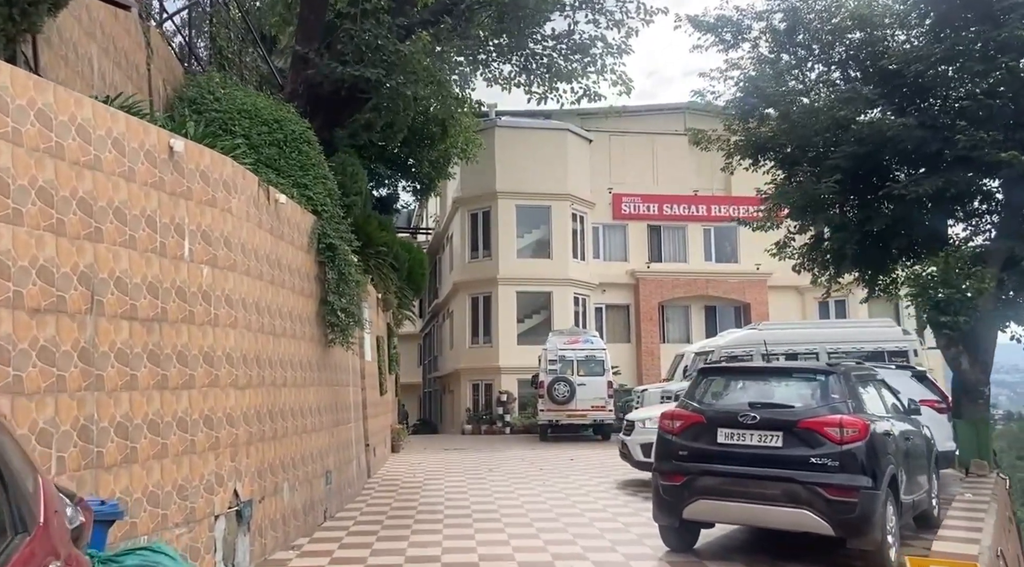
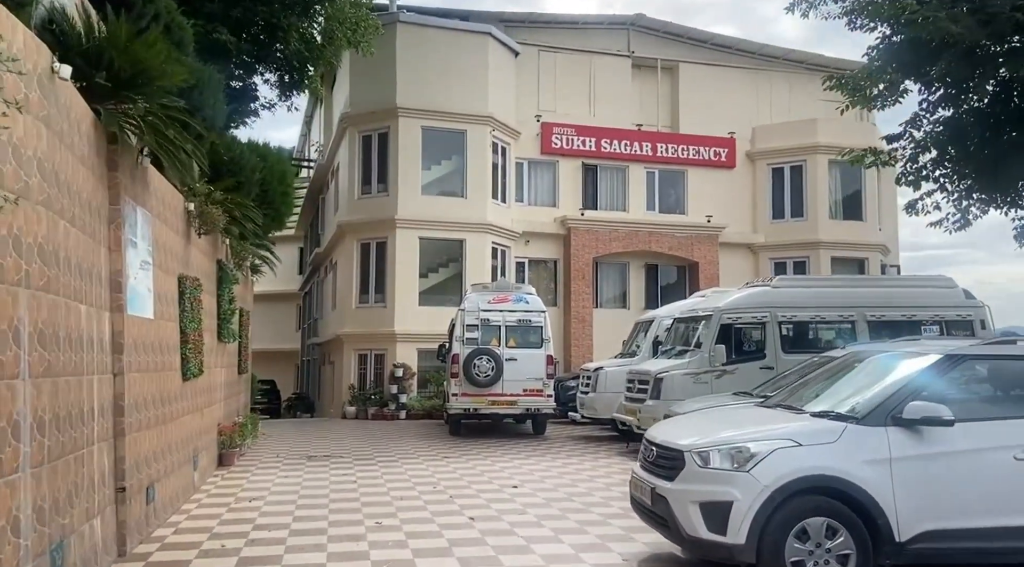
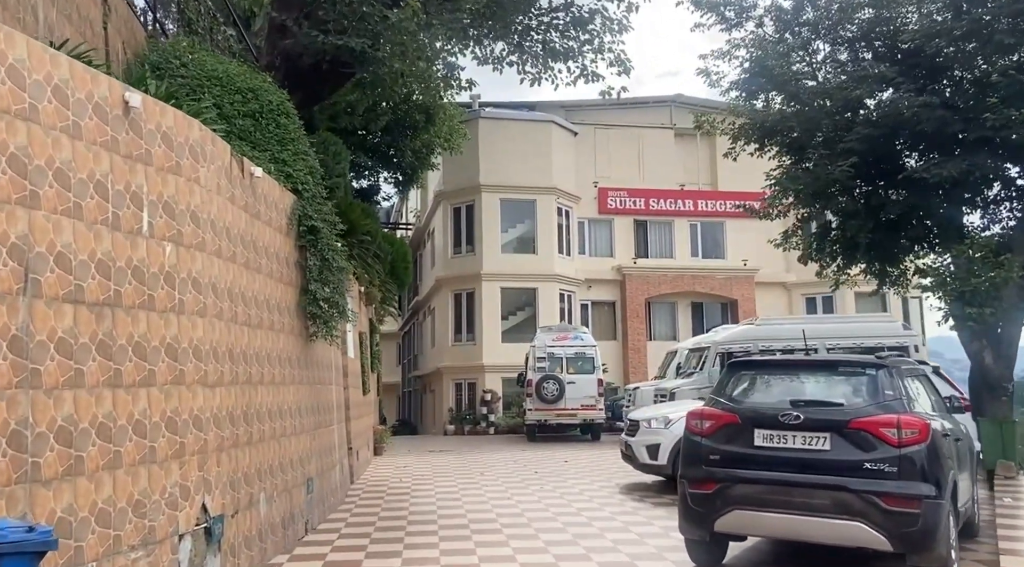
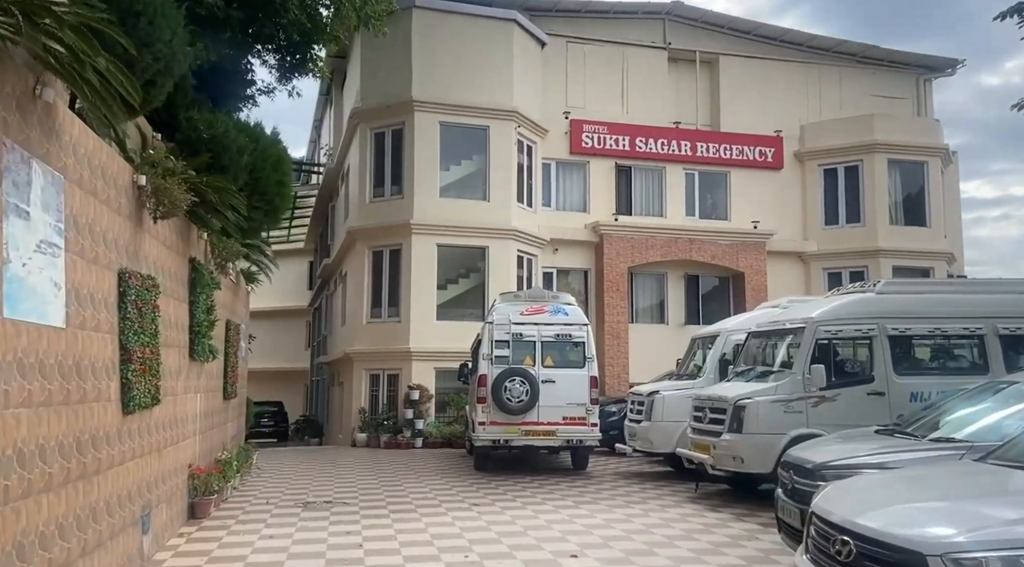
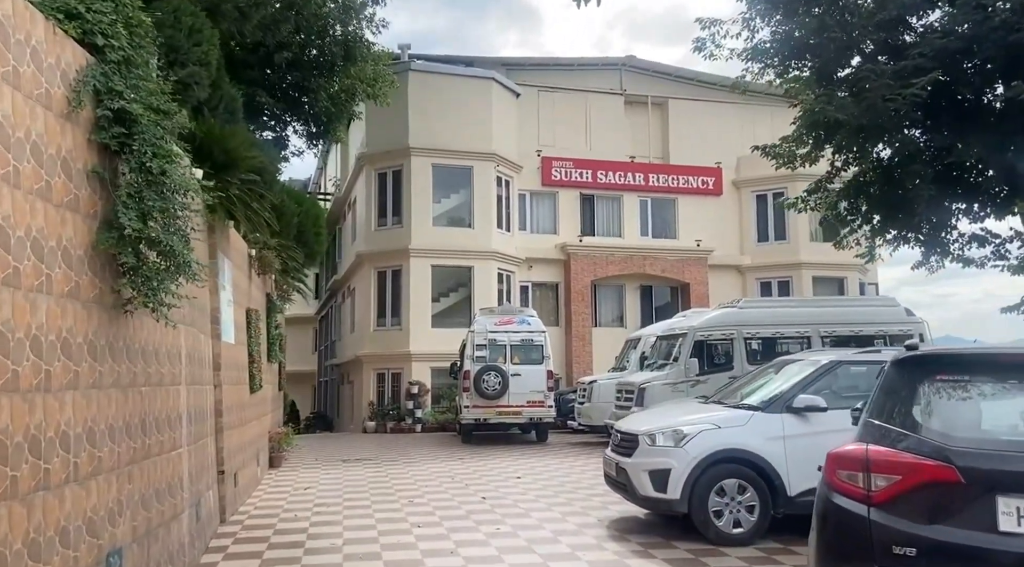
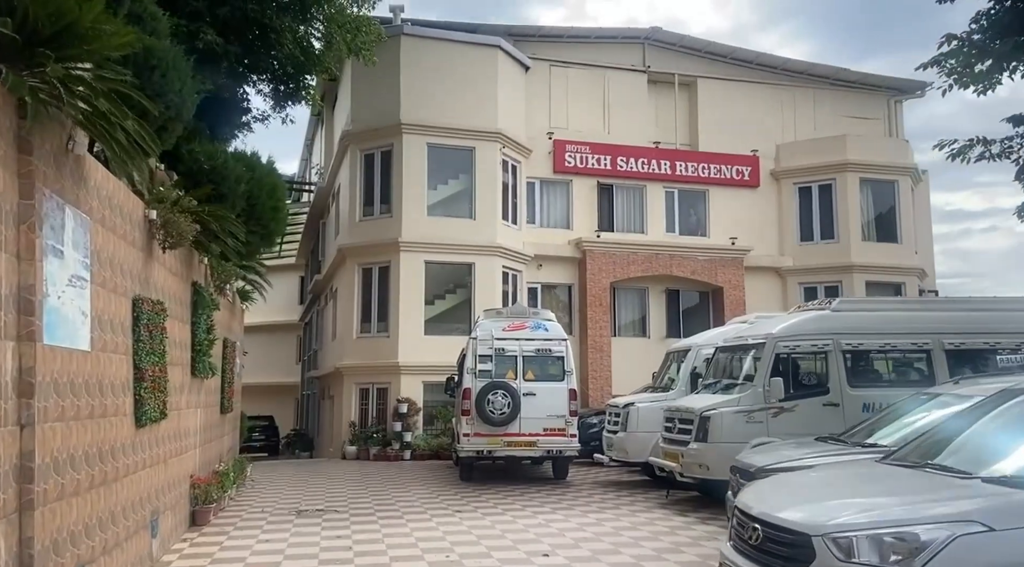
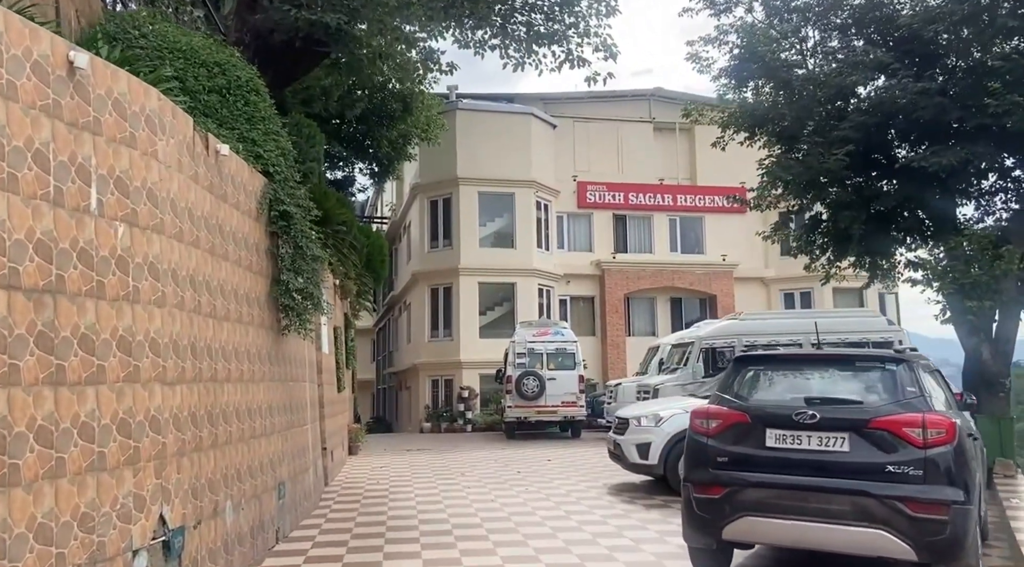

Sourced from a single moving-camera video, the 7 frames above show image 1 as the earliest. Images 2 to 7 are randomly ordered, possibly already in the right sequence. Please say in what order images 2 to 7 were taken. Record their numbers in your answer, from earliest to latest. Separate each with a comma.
3, 7, 5, 2, 6, 4
